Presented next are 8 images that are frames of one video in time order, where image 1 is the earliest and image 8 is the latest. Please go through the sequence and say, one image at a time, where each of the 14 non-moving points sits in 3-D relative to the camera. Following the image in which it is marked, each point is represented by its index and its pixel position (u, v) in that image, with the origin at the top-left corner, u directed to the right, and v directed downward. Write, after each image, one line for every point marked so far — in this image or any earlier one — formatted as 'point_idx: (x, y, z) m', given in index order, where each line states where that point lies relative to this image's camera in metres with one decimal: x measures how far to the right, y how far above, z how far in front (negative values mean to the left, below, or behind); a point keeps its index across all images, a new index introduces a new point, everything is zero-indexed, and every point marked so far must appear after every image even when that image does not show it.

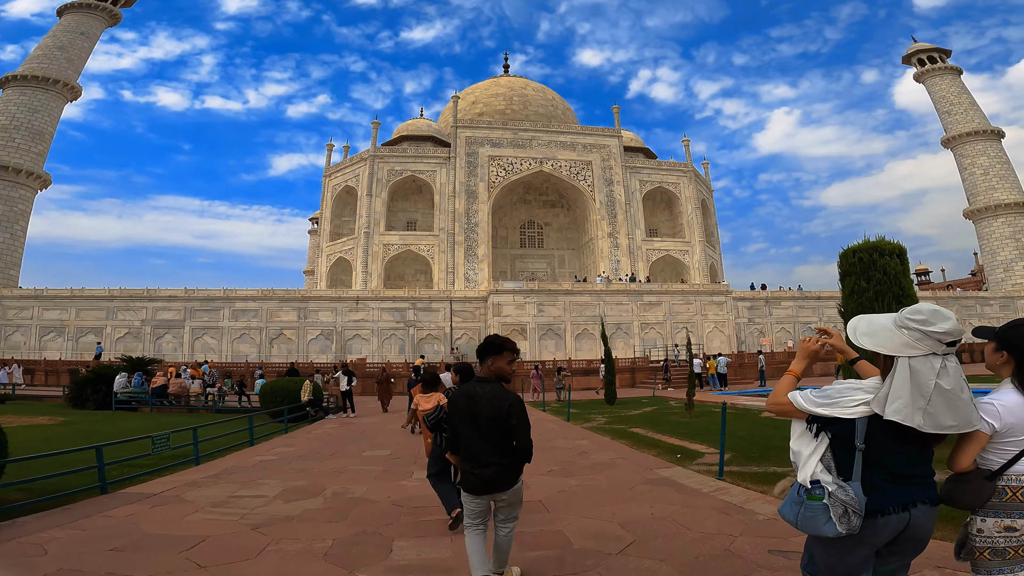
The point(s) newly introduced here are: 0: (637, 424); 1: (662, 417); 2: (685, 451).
0: (+1.6, -1.7, +6.7) m
1: (+2.1, -1.8, +7.3) m
2: (+1.5, -1.4, +4.5) m
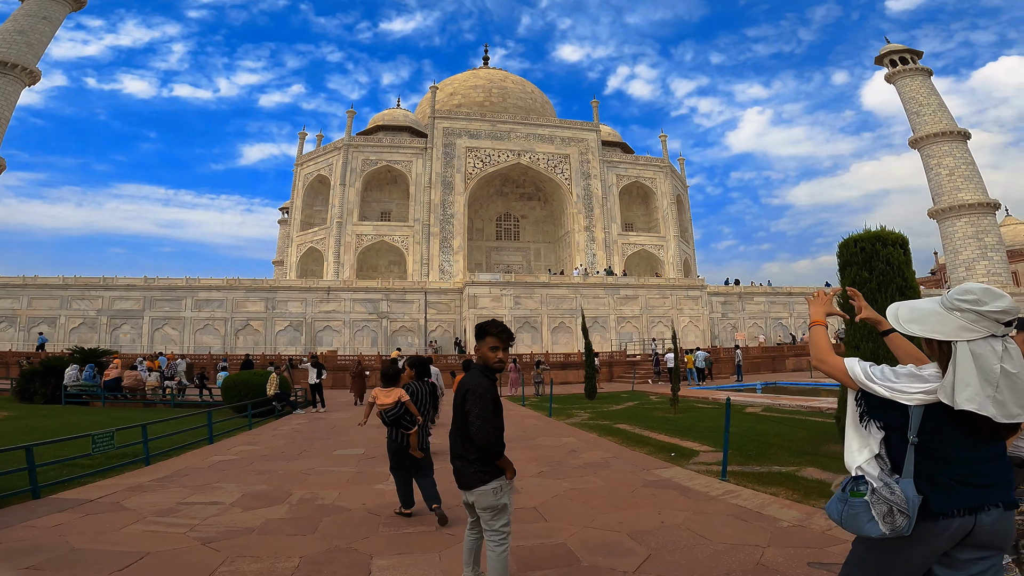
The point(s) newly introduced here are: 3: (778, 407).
0: (+1.3, -1.6, +6.5) m
1: (+1.8, -1.7, +7.1) m
2: (+1.3, -1.3, +4.3) m
3: (+3.5, -1.6, +7.0) m
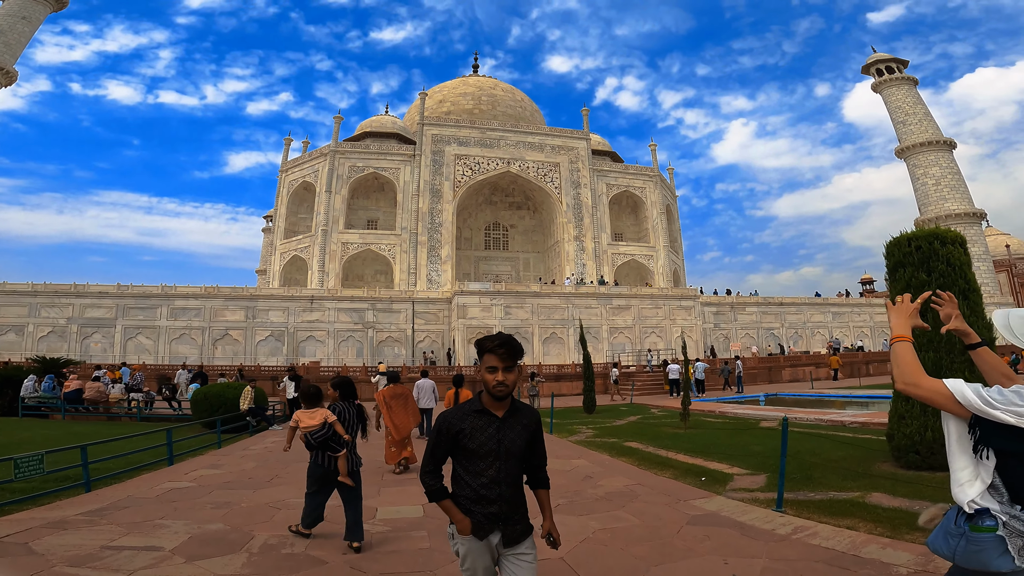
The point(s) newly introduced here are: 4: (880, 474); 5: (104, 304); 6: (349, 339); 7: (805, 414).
0: (+1.3, -1.7, +6.0) m
1: (+1.7, -1.7, +6.6) m
2: (+1.4, -1.3, +3.8) m
3: (+3.5, -1.7, +6.5) m
4: (+2.3, -1.2, +3.3) m
5: (-14.1, -0.4, +18.3) m
6: (-6.1, -1.8, +19.7) m
7: (+4.1, -1.8, +7.3) m
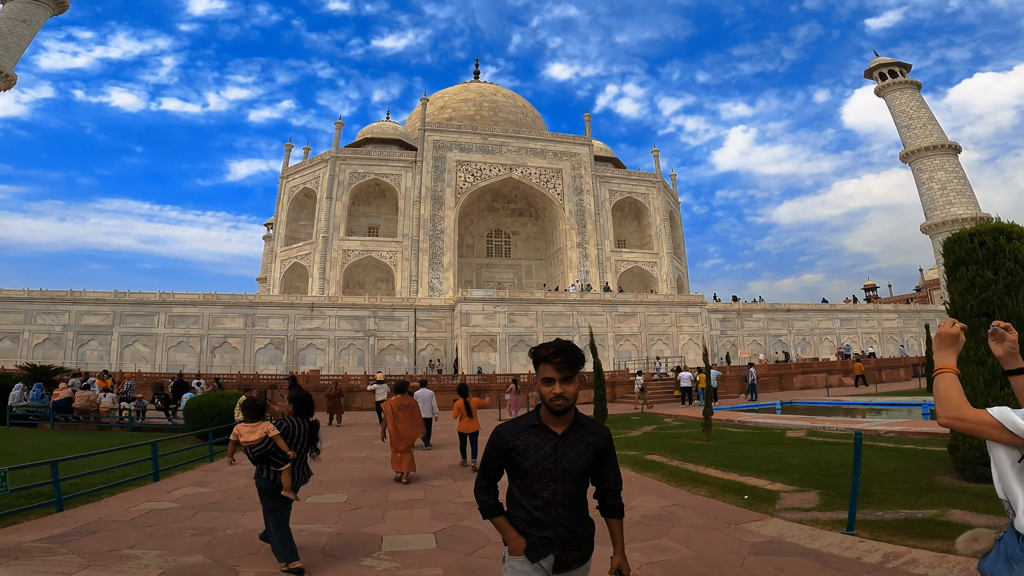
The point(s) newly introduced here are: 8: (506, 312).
0: (+1.4, -1.7, +5.6) m
1: (+1.9, -1.8, +6.2) m
2: (+1.5, -1.3, +3.4) m
3: (+3.6, -1.7, +6.1) m
4: (+2.4, -1.1, +3.0) m
5: (-13.9, -0.7, +17.9) m
6: (-5.9, -2.1, +19.3) m
7: (+4.2, -1.8, +7.0) m
8: (-0.2, -0.9, +19.9) m
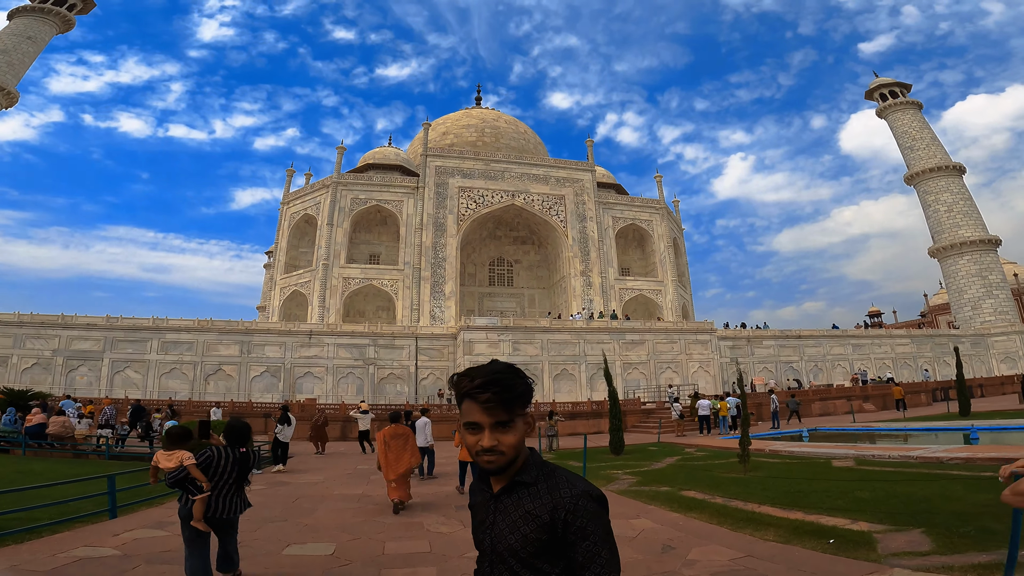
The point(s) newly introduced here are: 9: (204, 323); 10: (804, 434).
0: (+1.6, -1.8, +5.0) m
1: (+2.0, -1.9, +5.6) m
2: (+1.6, -1.3, +2.8) m
3: (+3.7, -1.8, +5.5) m
4: (+2.5, -1.1, +2.3) m
5: (-13.8, -1.7, +17.4) m
6: (-5.7, -3.1, +18.6) m
7: (+4.4, -2.0, +6.3) m
8: (-0.1, -1.9, +19.3) m
9: (-10.5, -1.3, +18.0) m
10: (+5.6, -2.8, +10.1) m
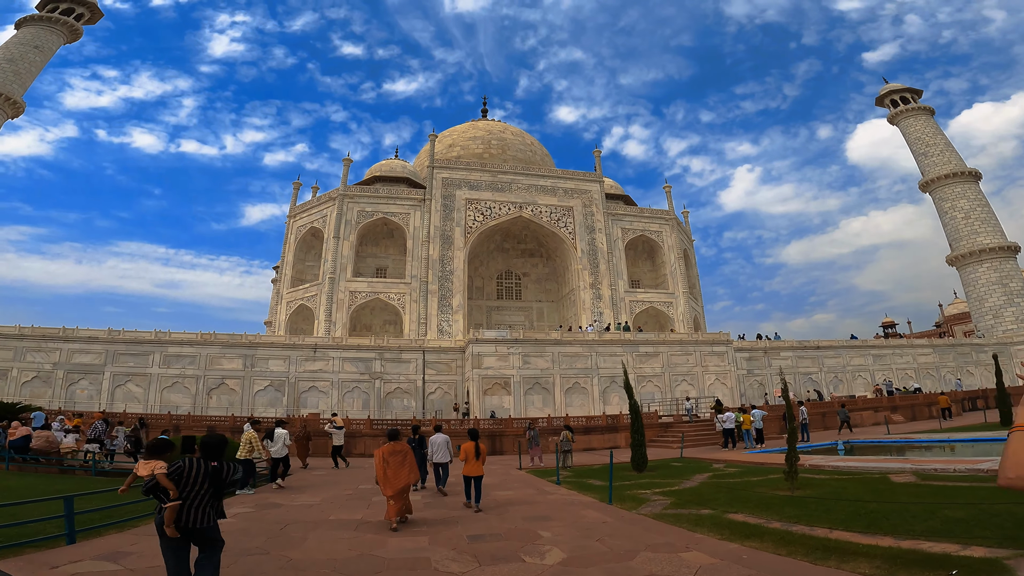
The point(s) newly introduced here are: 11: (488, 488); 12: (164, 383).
0: (+1.7, -1.8, +4.4) m
1: (+2.2, -1.9, +5.0) m
2: (+1.7, -1.2, +2.2) m
3: (+3.9, -1.8, +4.9) m
4: (+2.7, -1.0, +1.8) m
5: (-13.4, -2.2, +17.0) m
6: (-5.4, -3.5, +18.1) m
7: (+4.5, -1.9, +5.7) m
8: (+0.3, -2.3, +18.7) m
9: (-10.1, -1.7, +17.6) m
10: (+5.8, -2.8, +9.4) m
11: (-0.2, -2.4, +6.2) m
12: (-11.2, -3.2, +17.1) m
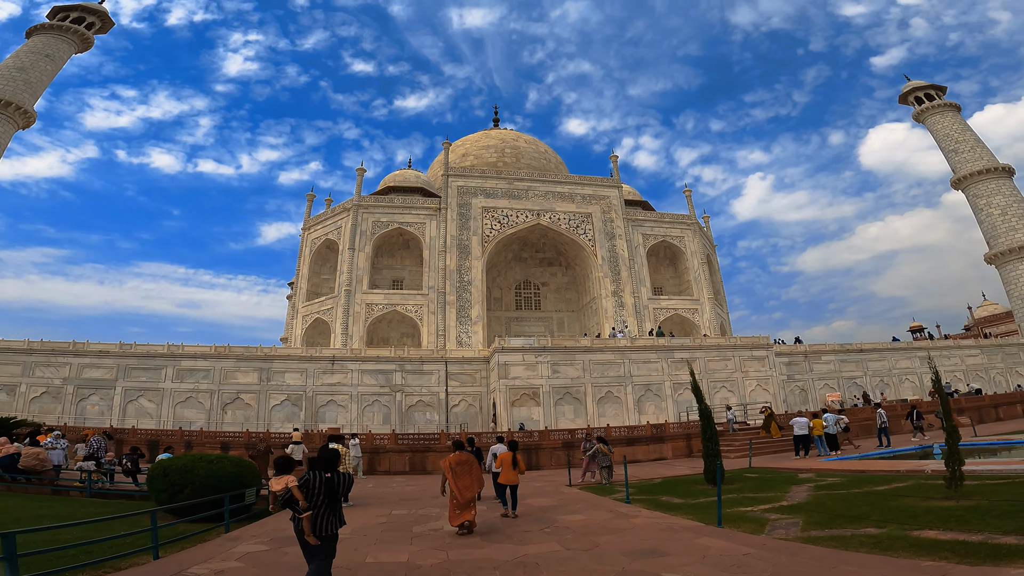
0: (+2.3, -1.5, +3.3) m
1: (+2.7, -1.6, +3.9) m
2: (+2.2, -0.8, +1.1) m
3: (+4.5, -1.4, +3.7) m
4: (+3.1, -0.6, +0.7) m
5: (-12.6, -2.6, +16.2) m
6: (-4.4, -3.8, +17.1) m
7: (+5.1, -1.6, +4.5) m
8: (+1.2, -2.4, +17.6) m
9: (-9.3, -2.1, +16.8) m
10: (+6.5, -2.6, +8.2) m
11: (+0.4, -2.2, +5.2) m
12: (-10.3, -3.6, +16.2) m
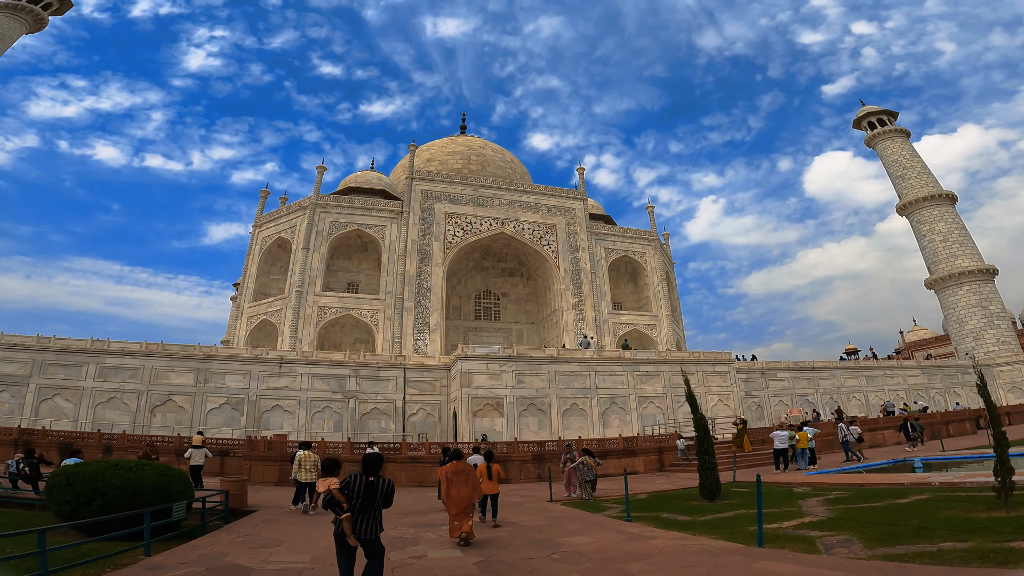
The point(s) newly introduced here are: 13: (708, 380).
0: (+2.4, -1.4, +2.8) m
1: (+2.8, -1.5, +3.4) m
2: (+2.5, -0.6, +0.7) m
3: (+4.5, -1.4, +3.4) m
4: (+3.4, -0.4, +0.3) m
5: (-13.6, -2.3, +14.4) m
6: (-5.6, -3.8, +15.9) m
7: (+5.1, -1.6, +4.3) m
8: (0.0, -2.6, +17.0) m
9: (-10.3, -2.0, +15.3) m
10: (+6.1, -2.7, +8.0) m
11: (+0.3, -2.1, +4.5) m
12: (-11.4, -3.4, +14.6) m
13: (+7.1, -3.3, +19.1) m
